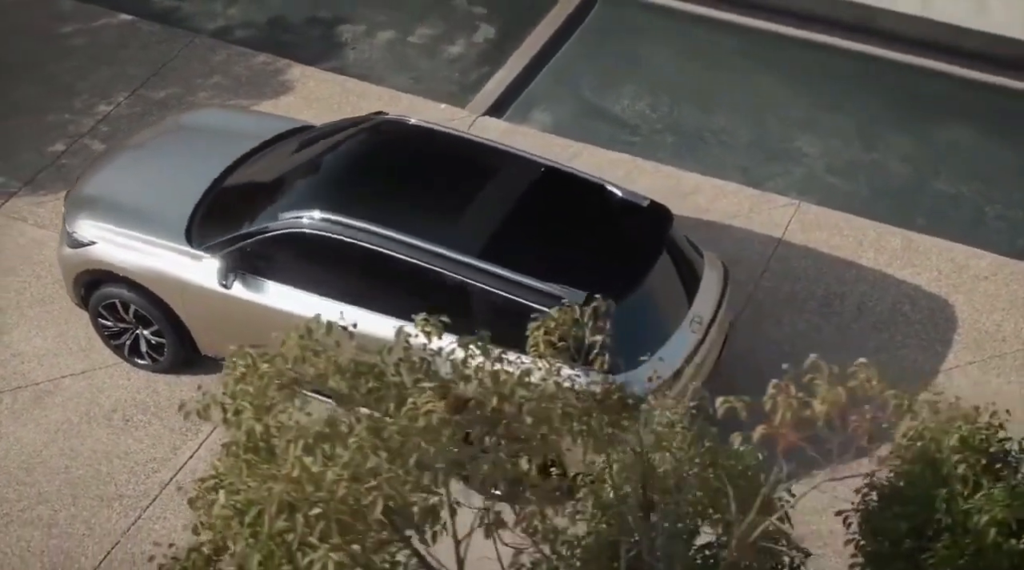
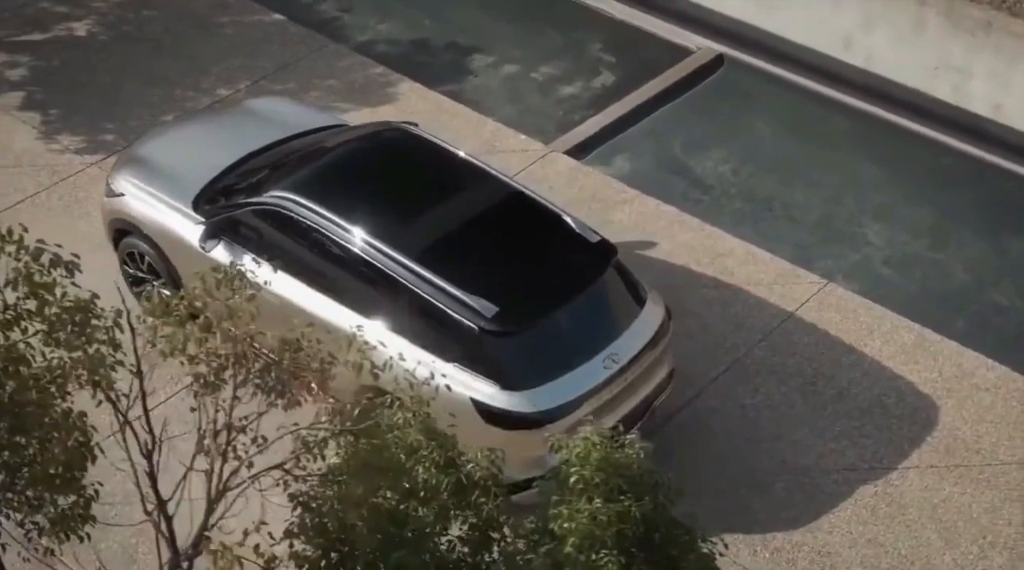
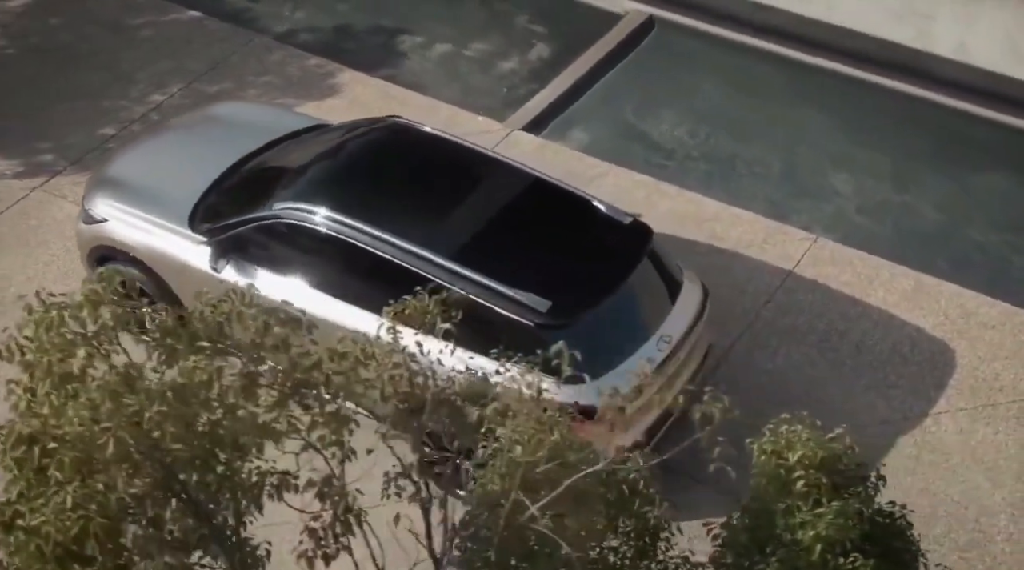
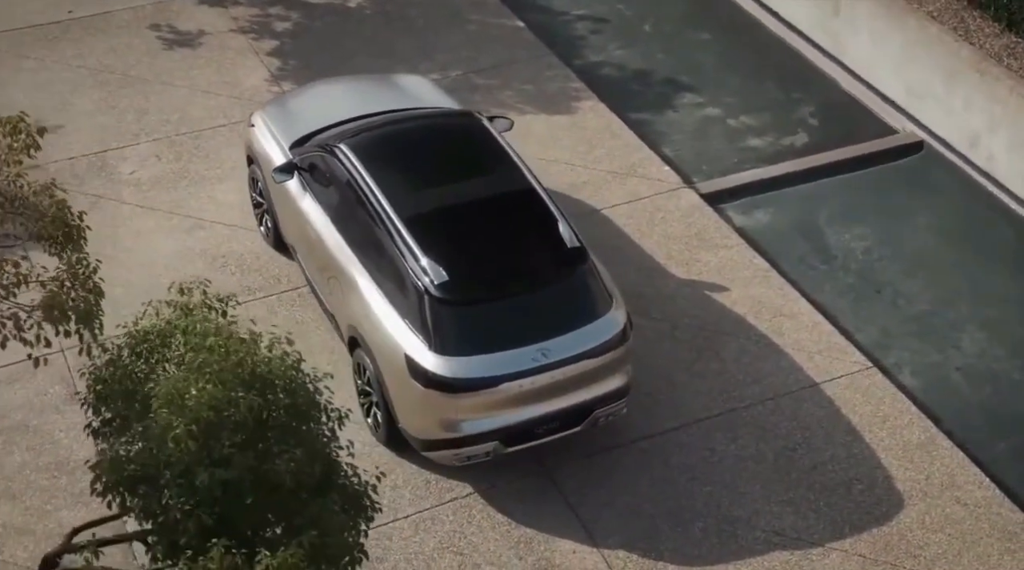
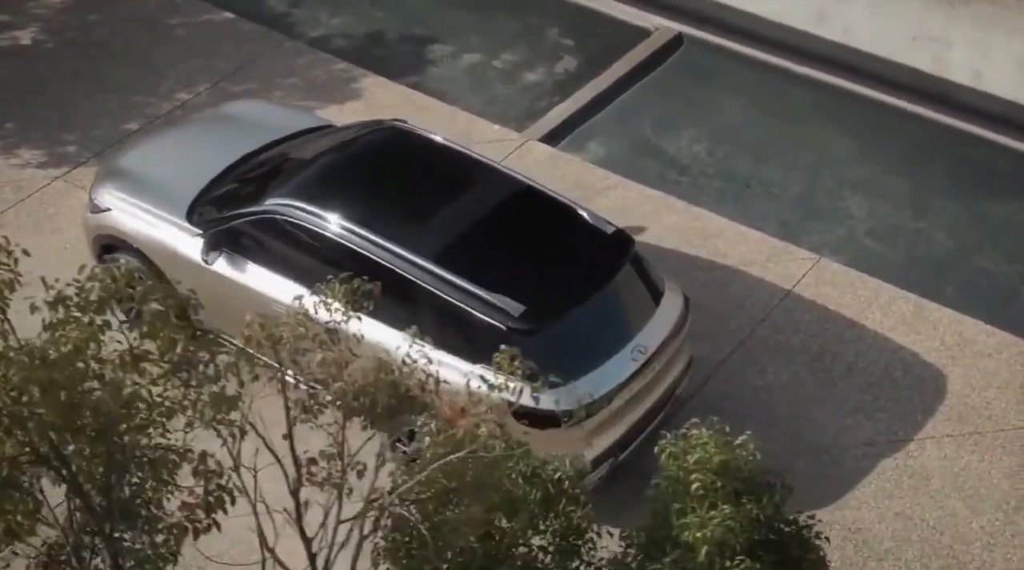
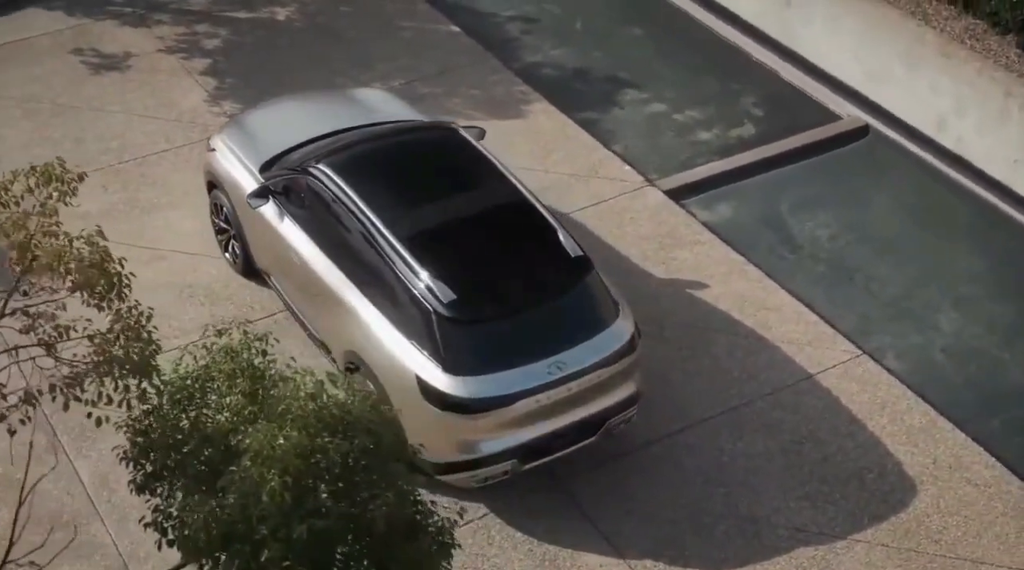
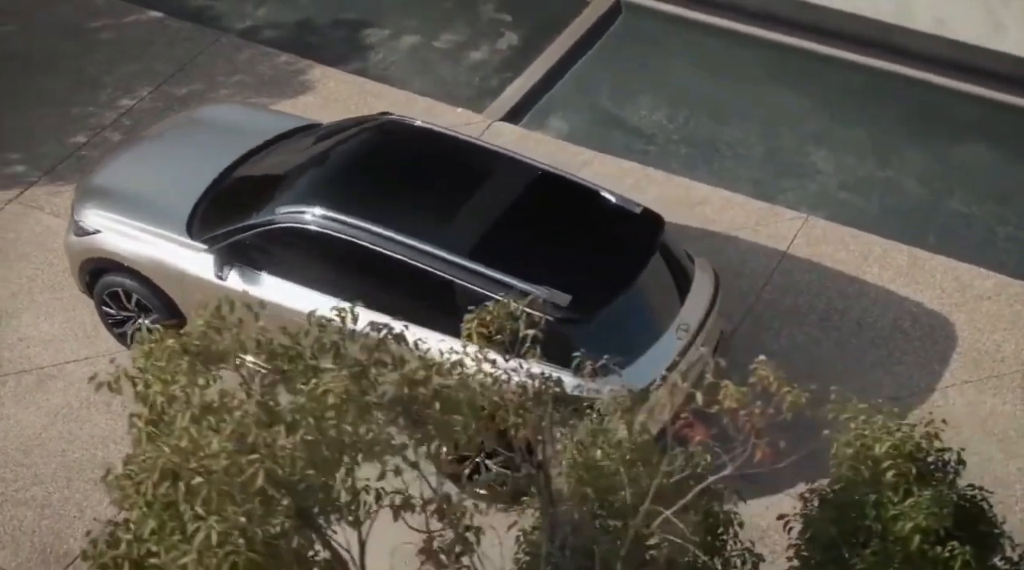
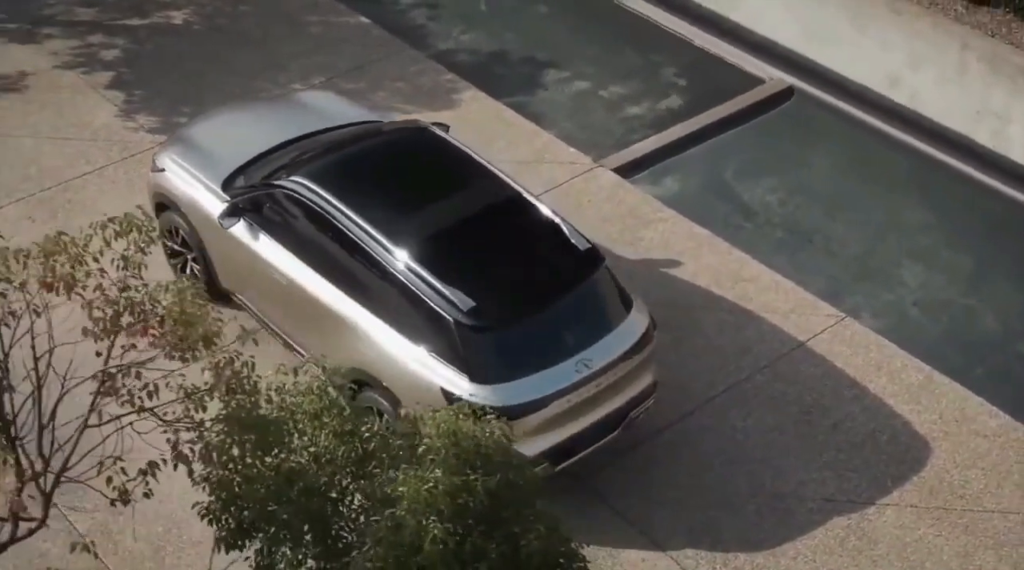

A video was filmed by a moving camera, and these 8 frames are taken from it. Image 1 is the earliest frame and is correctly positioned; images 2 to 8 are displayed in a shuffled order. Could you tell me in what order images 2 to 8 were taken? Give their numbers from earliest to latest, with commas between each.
7, 3, 5, 2, 8, 6, 4
